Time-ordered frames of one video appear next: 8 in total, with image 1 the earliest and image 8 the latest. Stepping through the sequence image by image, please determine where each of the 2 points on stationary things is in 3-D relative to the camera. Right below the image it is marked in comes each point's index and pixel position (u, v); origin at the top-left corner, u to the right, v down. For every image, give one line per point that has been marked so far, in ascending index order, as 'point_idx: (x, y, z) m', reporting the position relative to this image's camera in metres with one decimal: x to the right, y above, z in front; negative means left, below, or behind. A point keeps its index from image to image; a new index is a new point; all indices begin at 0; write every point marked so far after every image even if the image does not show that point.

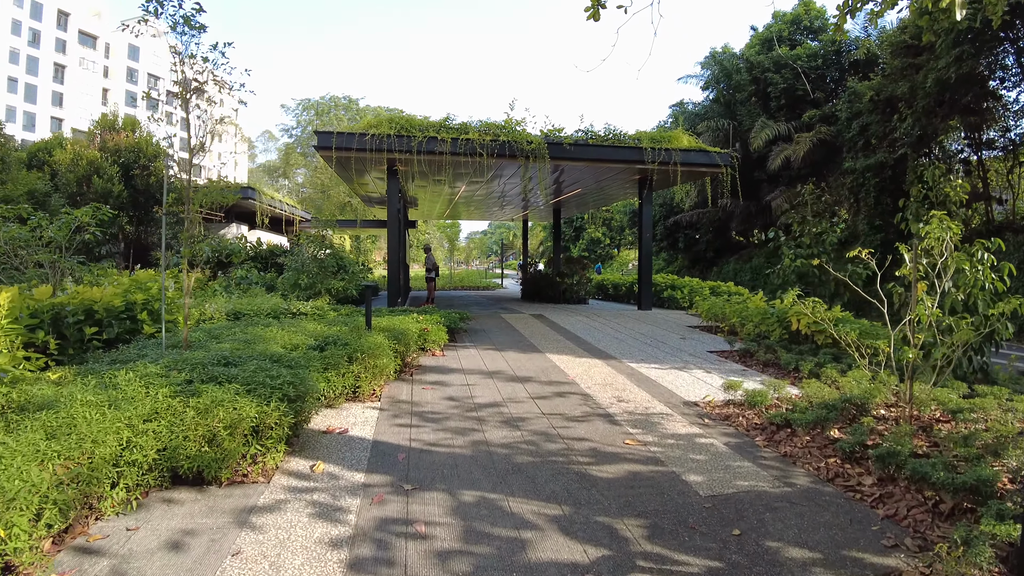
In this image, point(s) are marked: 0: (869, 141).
0: (+7.7, +3.2, +16.1) m
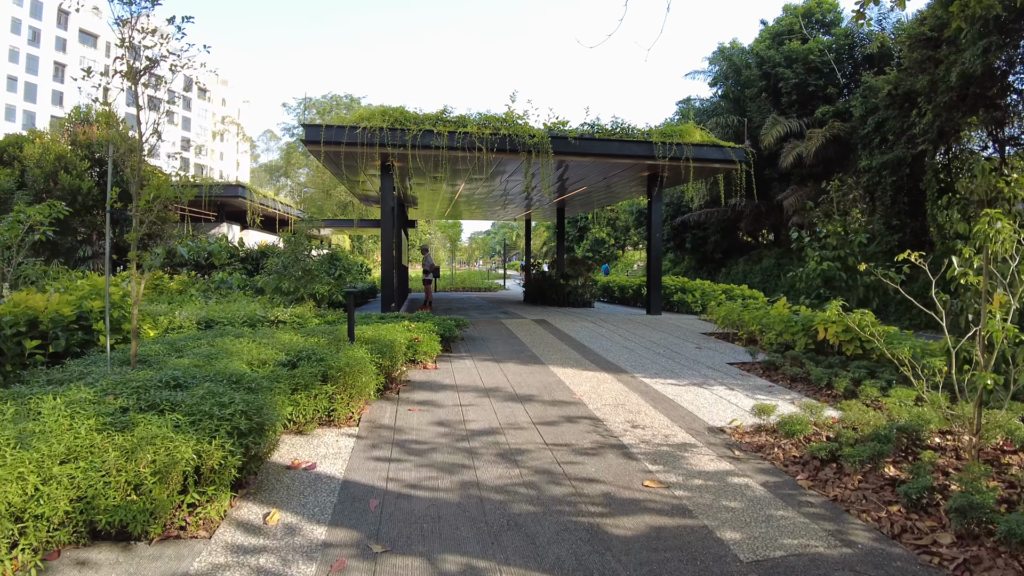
0: (+7.8, +3.1, +15.5) m
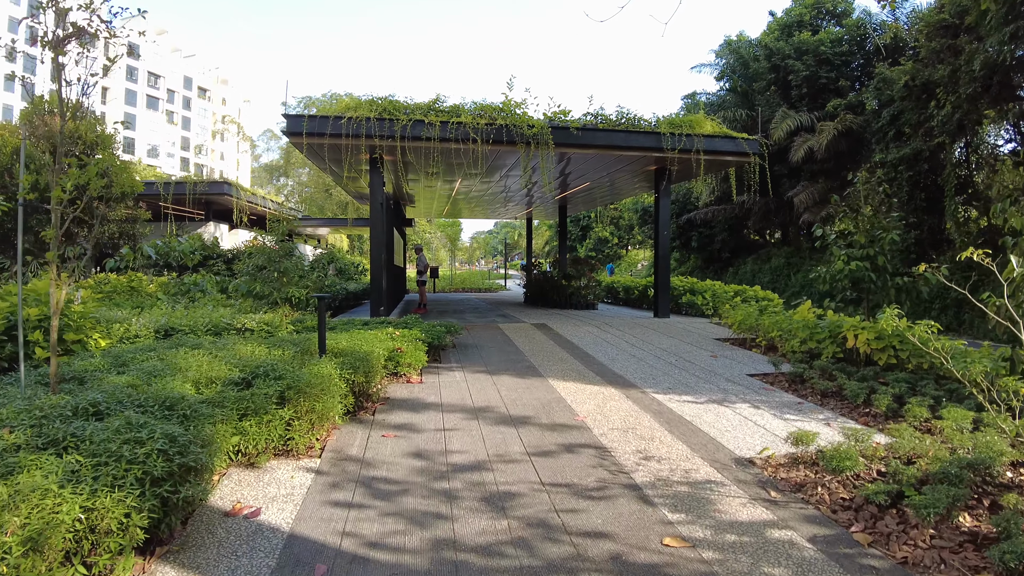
0: (+7.7, +3.1, +14.8) m
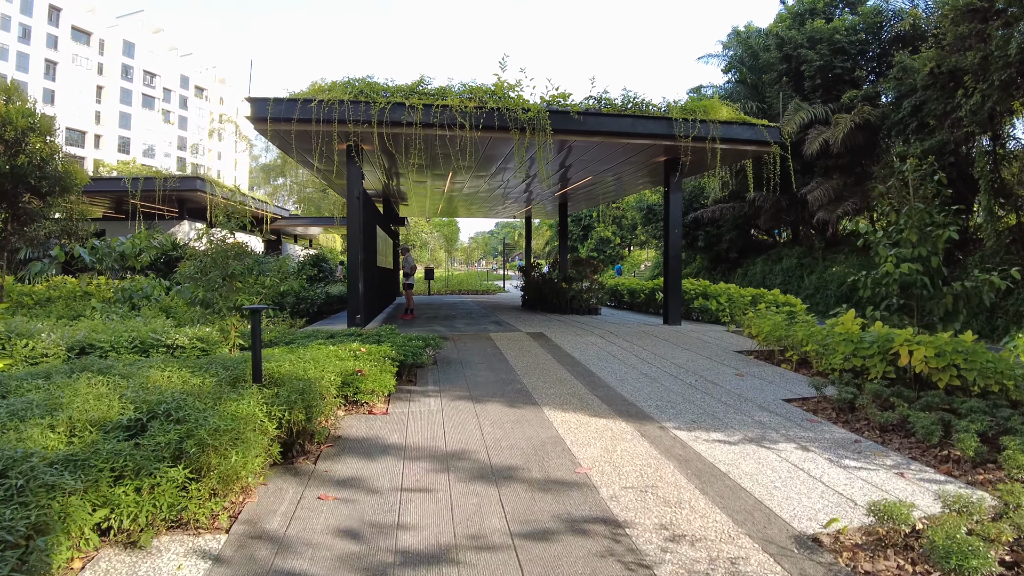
0: (+7.7, +3.1, +13.9) m
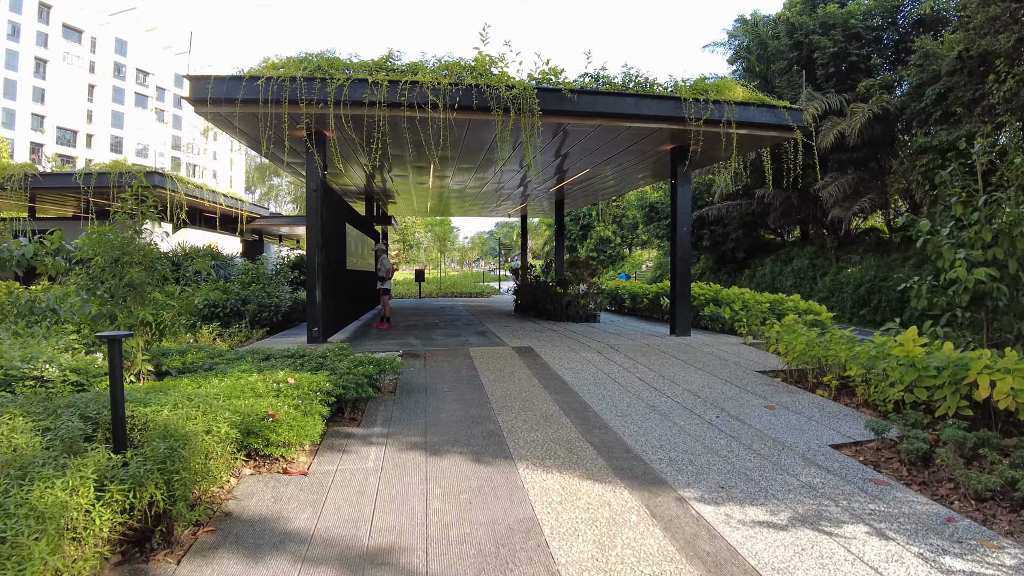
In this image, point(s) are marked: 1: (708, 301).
0: (+7.5, +3.0, +12.9) m
1: (+2.2, -0.2, +8.3) m
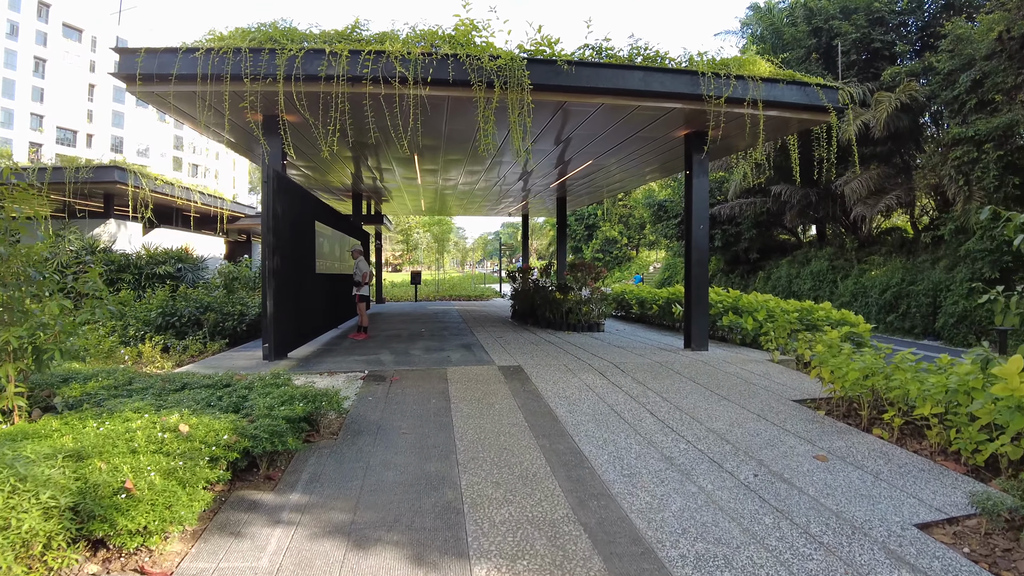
0: (+7.5, +3.0, +11.8) m
1: (+2.1, -0.2, +7.3) m
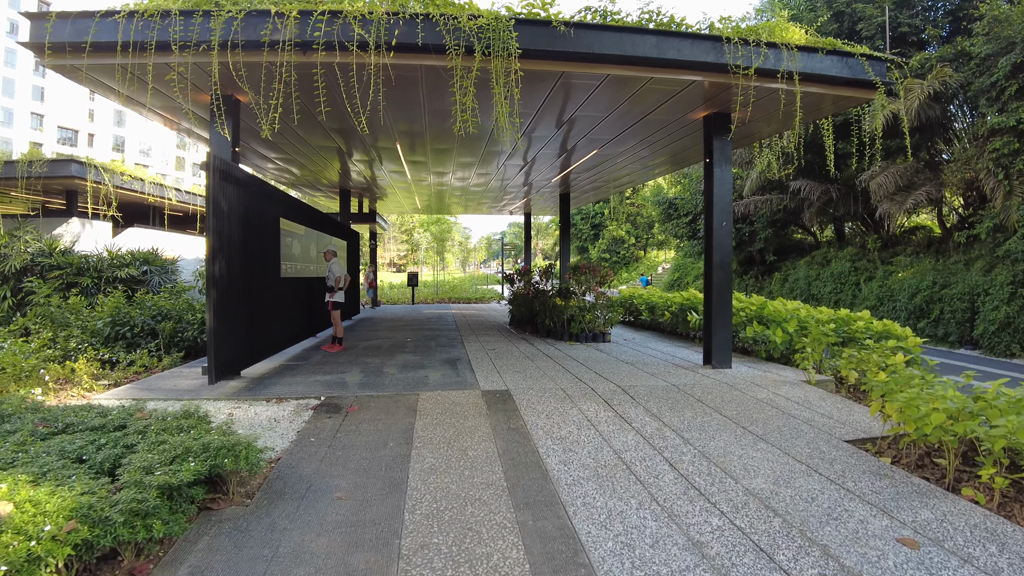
0: (+7.5, +2.9, +10.9) m
1: (+2.0, -0.3, +6.4) m
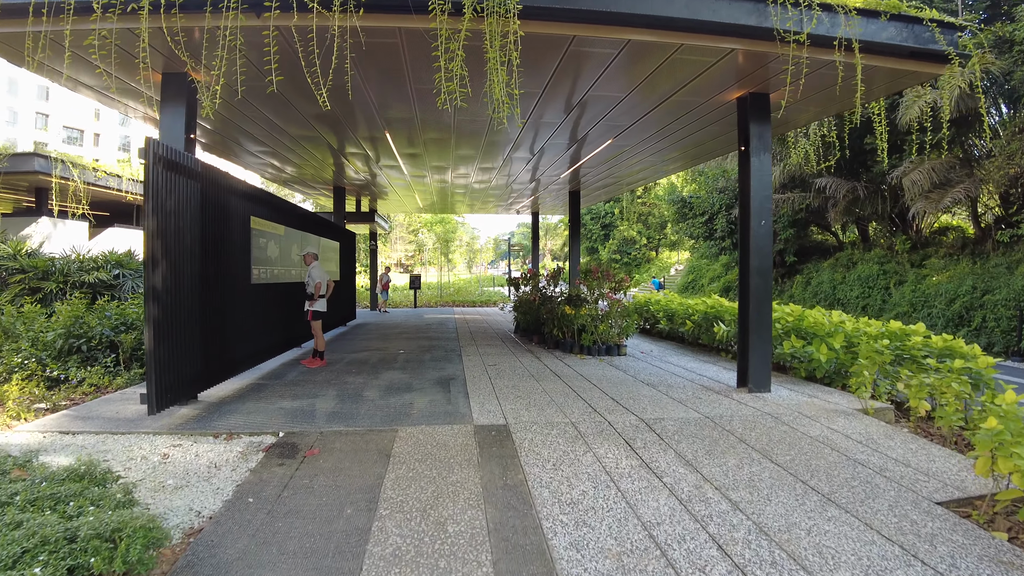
0: (+7.6, +2.8, +10.0) m
1: (+2.1, -0.3, +5.6) m
